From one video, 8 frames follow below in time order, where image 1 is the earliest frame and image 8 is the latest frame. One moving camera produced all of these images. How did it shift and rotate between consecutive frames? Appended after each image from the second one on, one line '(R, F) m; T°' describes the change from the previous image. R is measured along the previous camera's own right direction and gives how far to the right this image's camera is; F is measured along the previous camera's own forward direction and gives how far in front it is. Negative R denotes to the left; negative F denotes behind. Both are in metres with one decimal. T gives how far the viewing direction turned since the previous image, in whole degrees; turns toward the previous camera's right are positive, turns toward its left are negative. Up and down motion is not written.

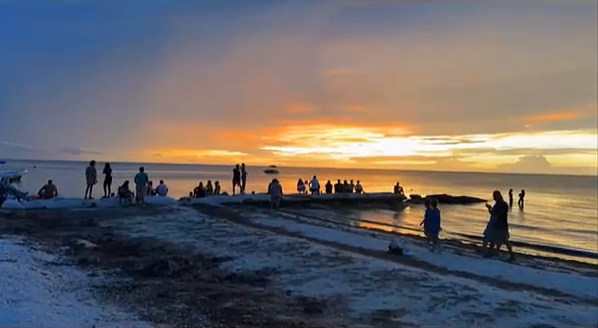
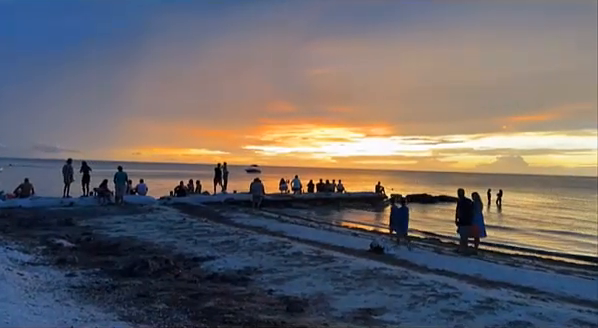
(-1.4, +0.8) m; +2°
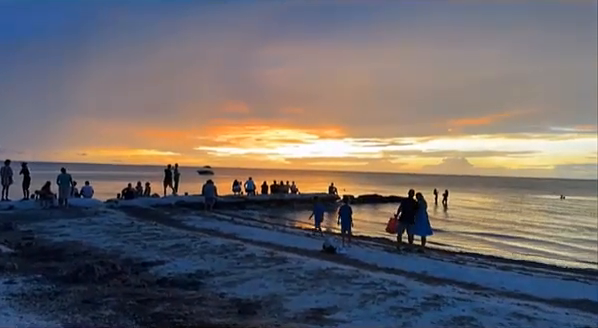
(0.0, 0.0) m; +6°
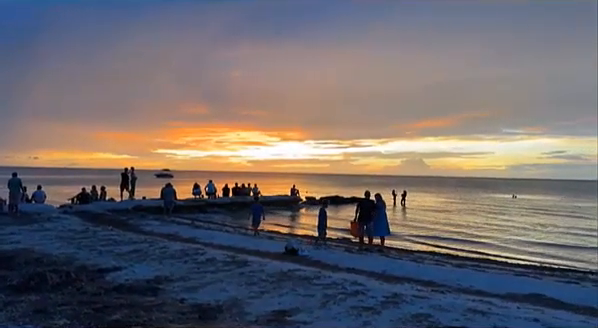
(+2.2, -0.3) m; -14°
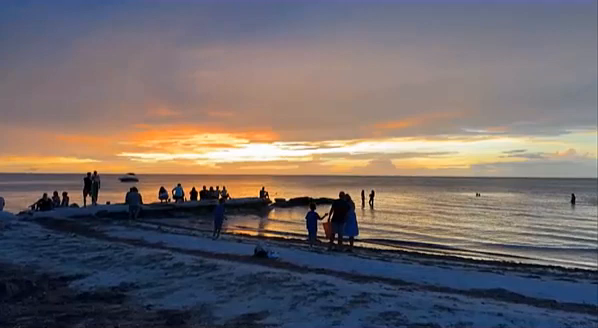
(-2.1, +0.8) m; +23°
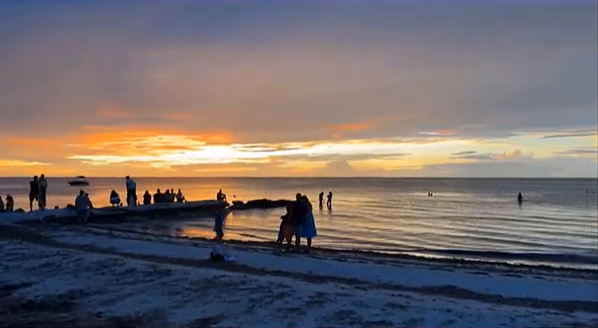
(+2.3, 0.0) m; -14°
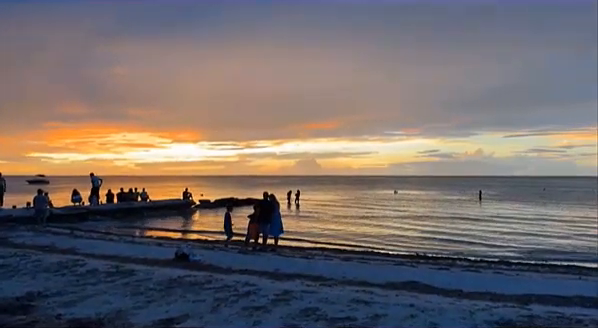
(+0.1, 0.0) m; +4°
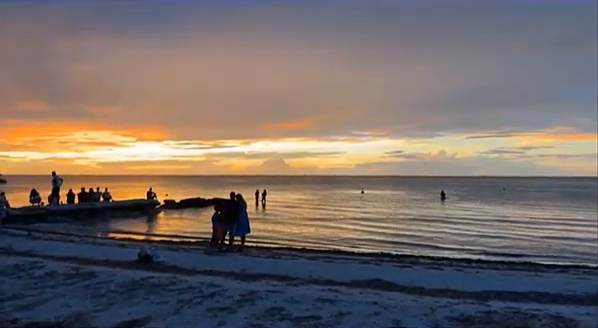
(0.0, 0.0) m; +4°
